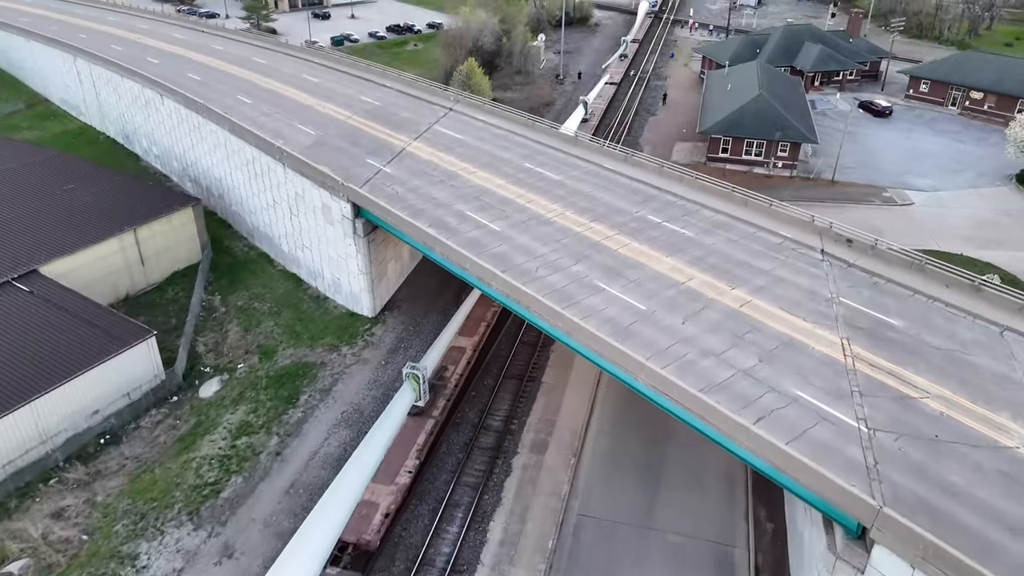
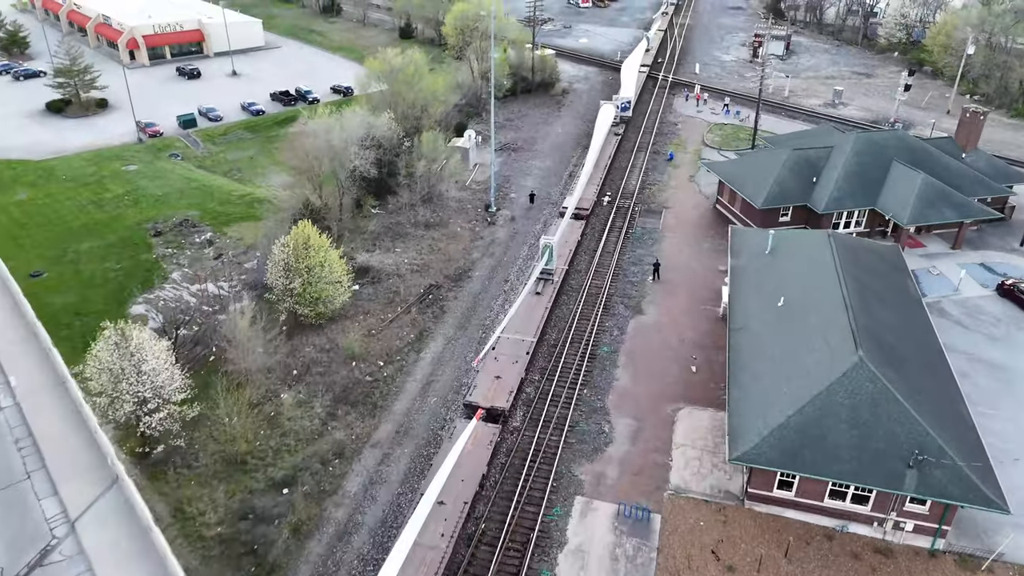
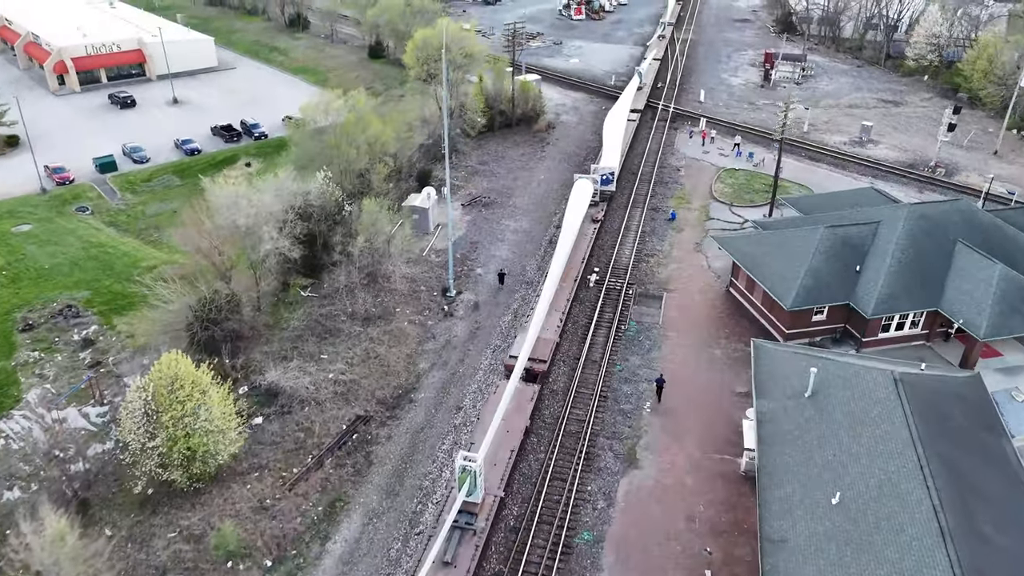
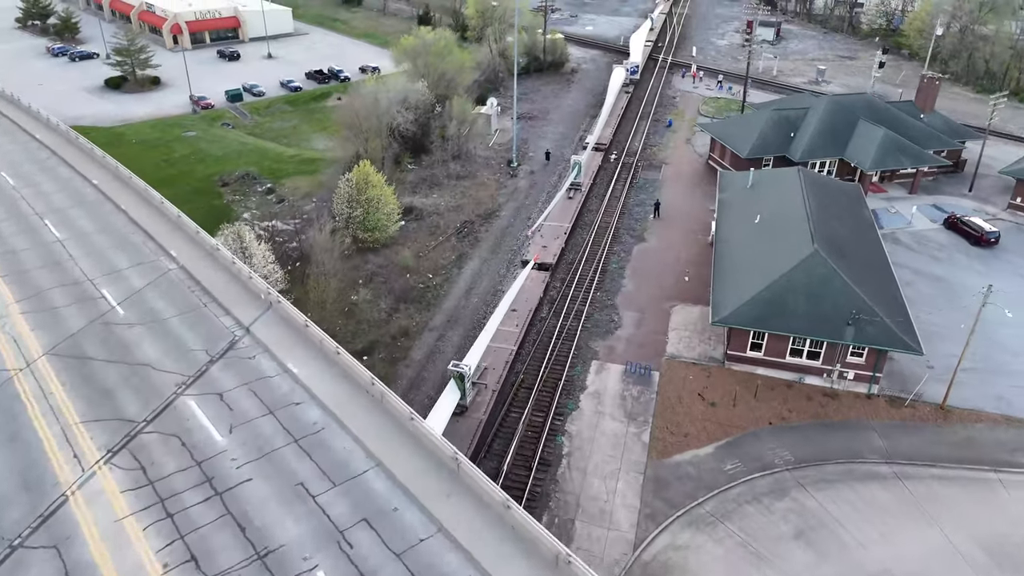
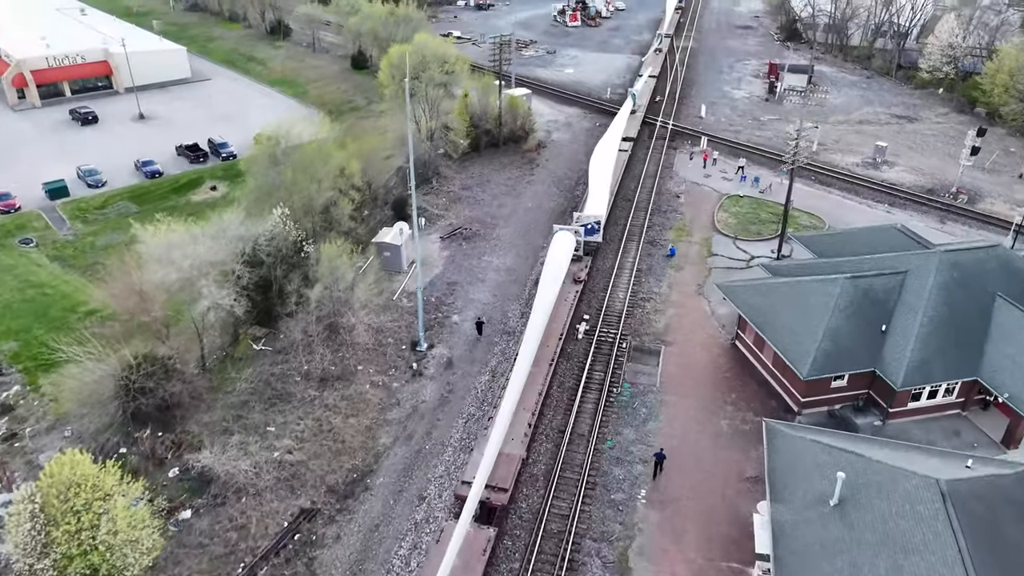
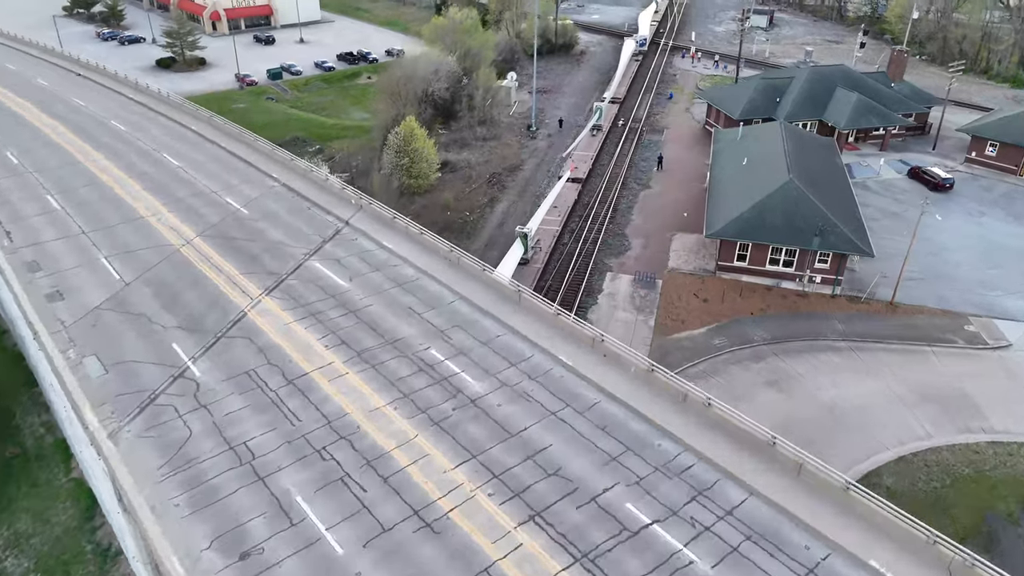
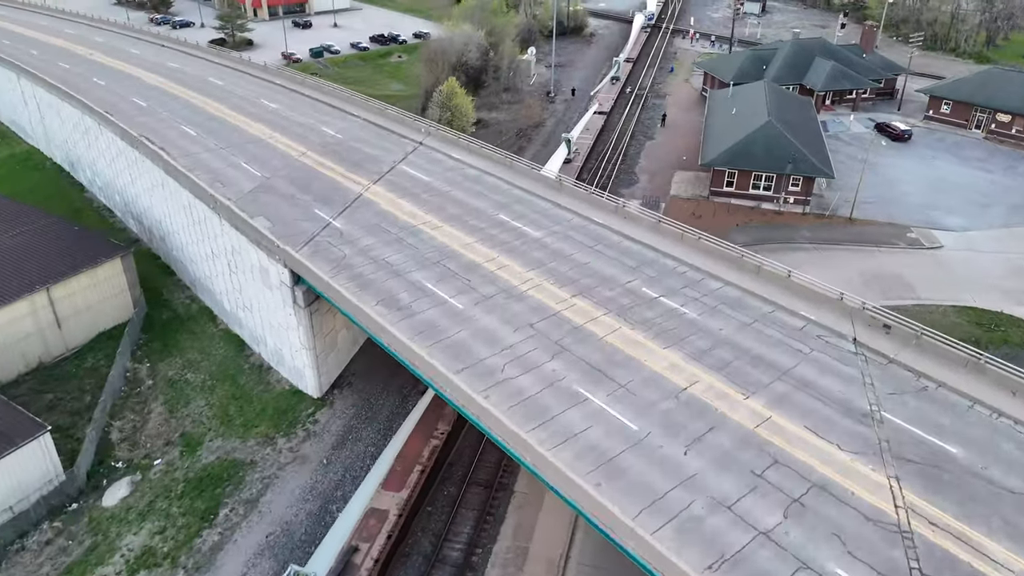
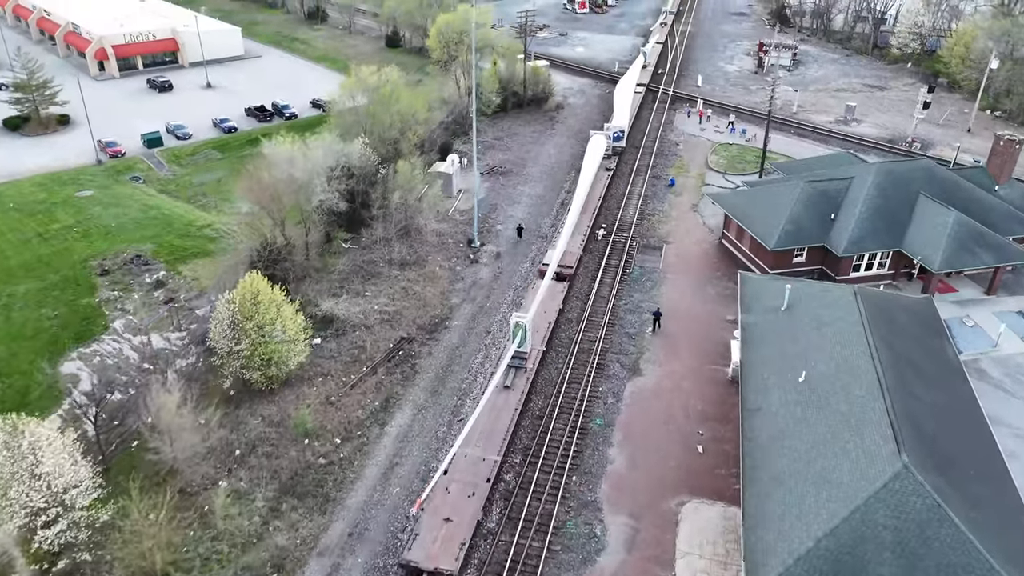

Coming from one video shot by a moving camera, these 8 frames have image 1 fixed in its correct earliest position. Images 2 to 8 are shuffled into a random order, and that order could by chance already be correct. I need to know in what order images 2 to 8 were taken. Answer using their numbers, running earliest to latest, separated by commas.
7, 6, 4, 2, 8, 3, 5
